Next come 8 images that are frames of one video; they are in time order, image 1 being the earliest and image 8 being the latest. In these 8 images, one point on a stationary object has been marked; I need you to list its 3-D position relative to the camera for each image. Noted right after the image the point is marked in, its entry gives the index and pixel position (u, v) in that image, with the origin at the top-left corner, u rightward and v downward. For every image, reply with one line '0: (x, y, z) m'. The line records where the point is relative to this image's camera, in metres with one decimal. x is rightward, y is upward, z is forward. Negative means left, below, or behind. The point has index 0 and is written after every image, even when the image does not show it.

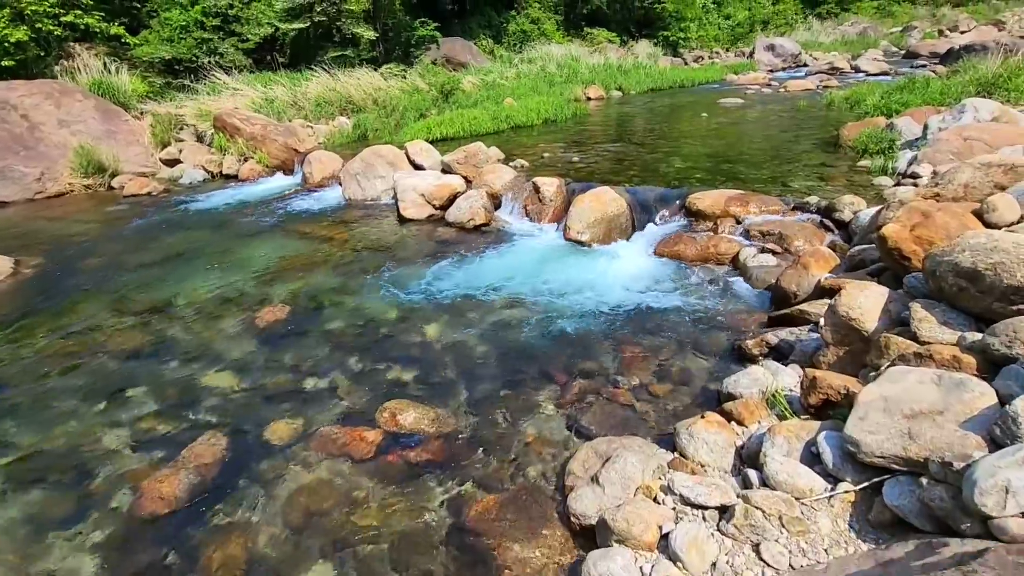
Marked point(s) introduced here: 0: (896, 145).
0: (+8.8, +3.3, +12.0) m
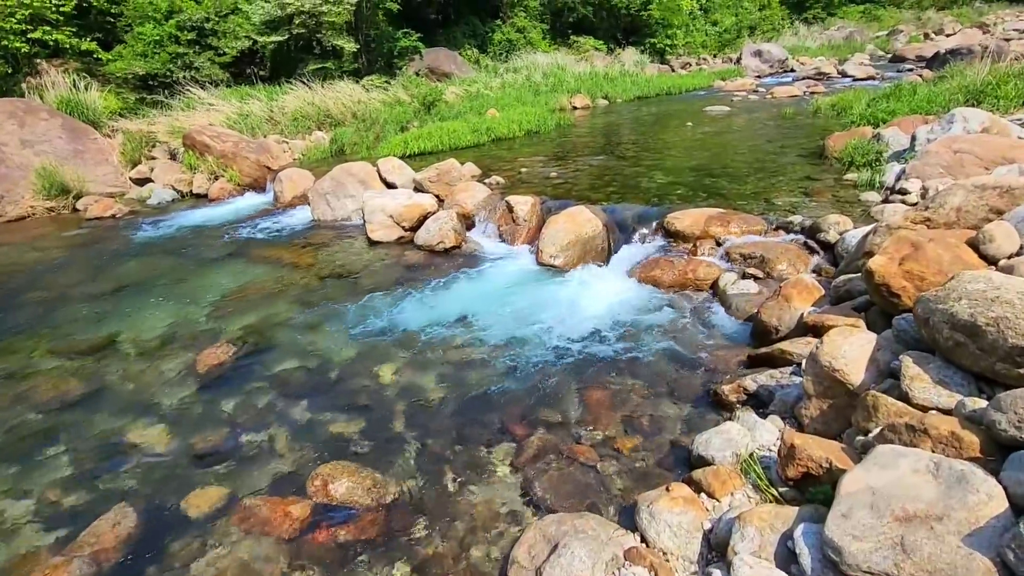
0: (+8.2, +2.9, +11.5) m
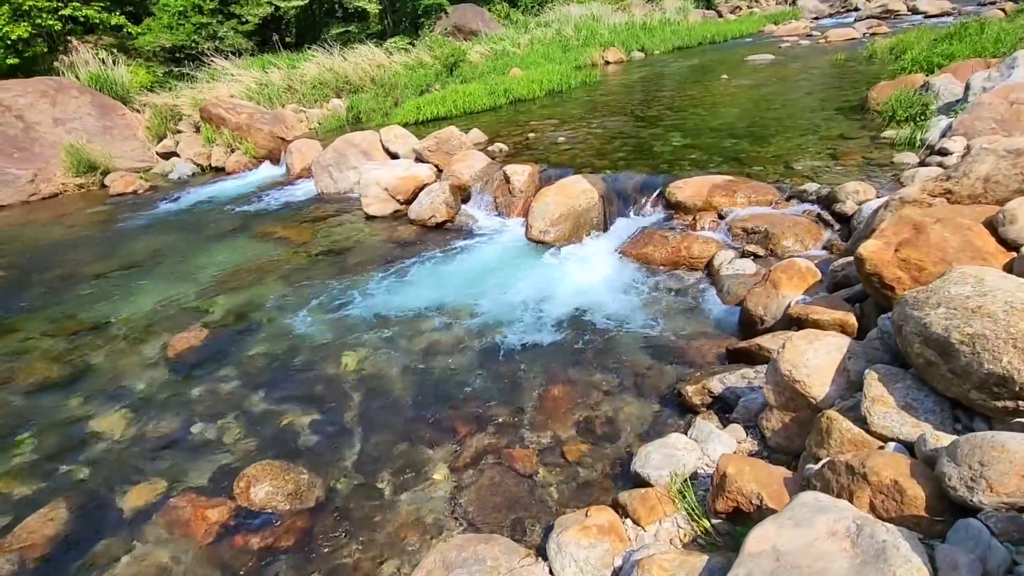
0: (+8.1, +3.5, +10.1) m
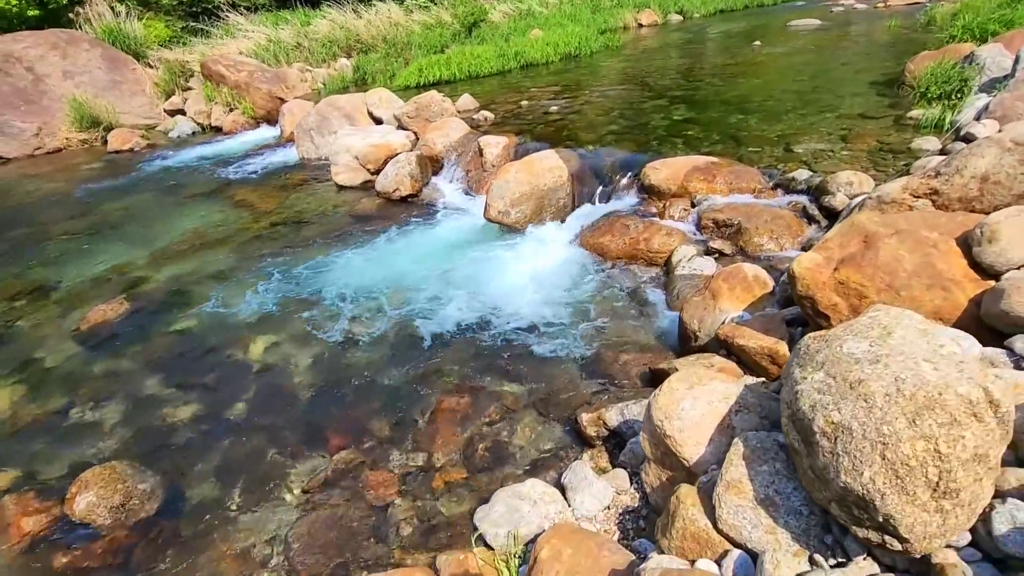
0: (+7.5, +3.3, +8.6) m
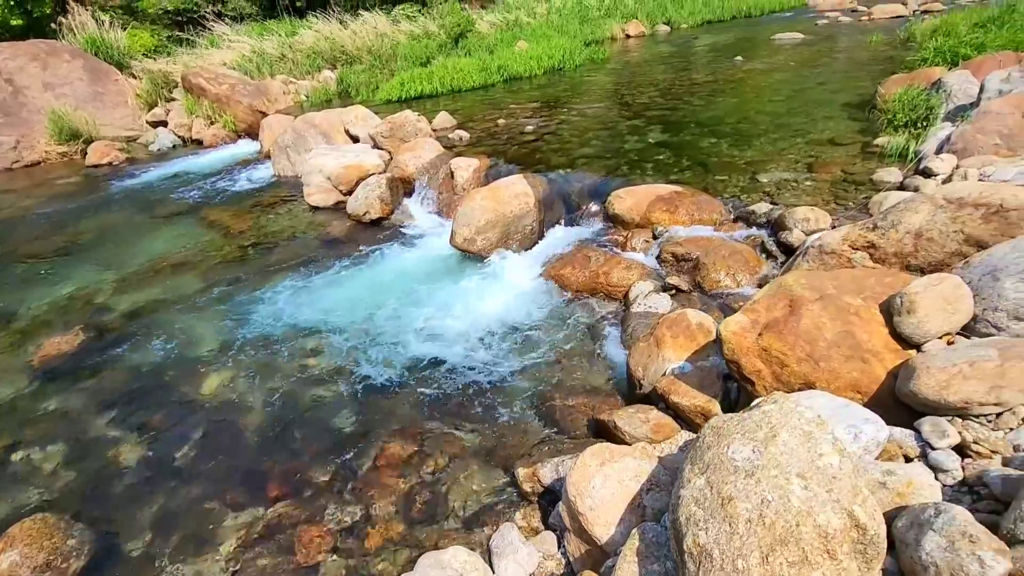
0: (+7.0, +2.9, +8.6) m
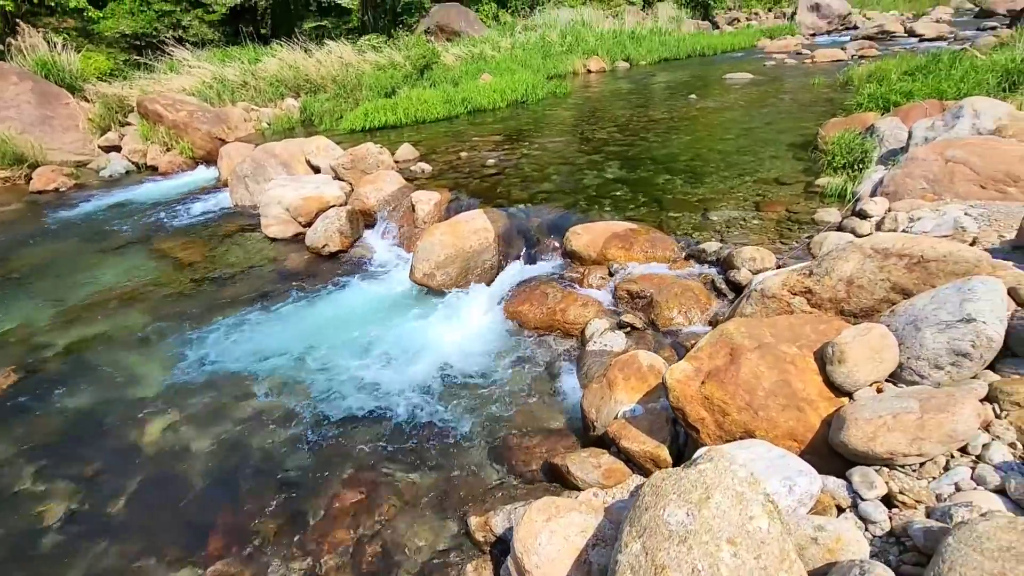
0: (+6.3, +2.3, +9.1) m
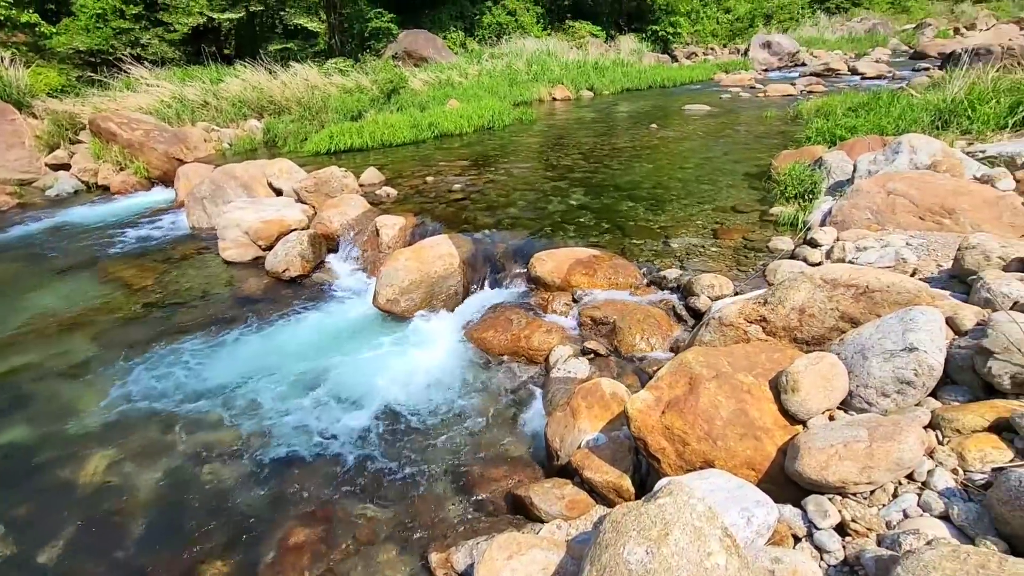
0: (+5.7, +1.9, +9.6) m
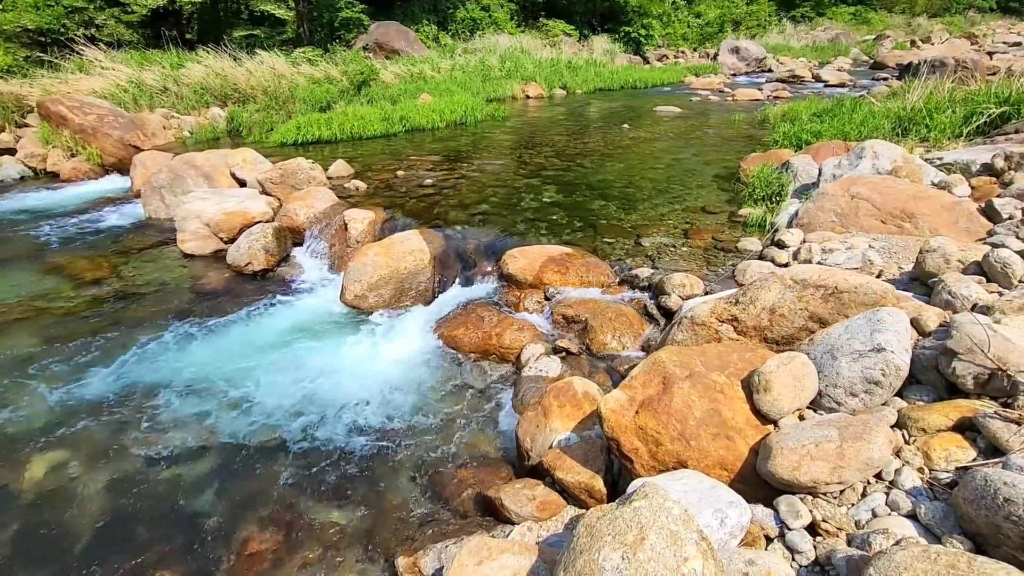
0: (+5.2, +1.8, +9.8) m
